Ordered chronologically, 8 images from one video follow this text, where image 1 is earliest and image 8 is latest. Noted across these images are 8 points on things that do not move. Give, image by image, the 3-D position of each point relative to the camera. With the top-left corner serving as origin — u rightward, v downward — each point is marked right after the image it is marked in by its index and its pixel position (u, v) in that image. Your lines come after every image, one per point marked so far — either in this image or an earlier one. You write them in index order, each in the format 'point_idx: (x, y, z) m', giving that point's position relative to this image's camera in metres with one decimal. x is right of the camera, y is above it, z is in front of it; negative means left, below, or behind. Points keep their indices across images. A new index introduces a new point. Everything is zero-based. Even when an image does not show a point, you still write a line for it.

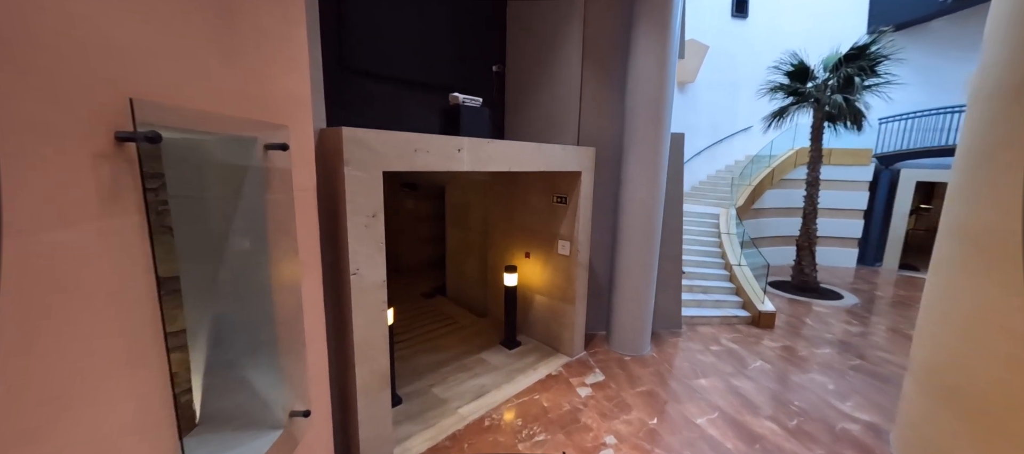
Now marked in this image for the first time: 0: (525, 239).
0: (+0.1, -0.2, +4.3) m
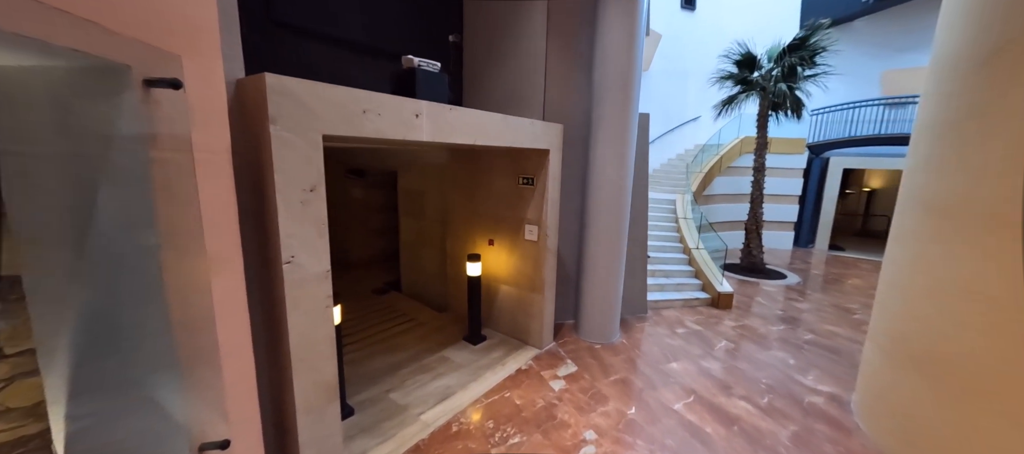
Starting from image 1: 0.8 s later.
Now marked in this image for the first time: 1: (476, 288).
0: (-0.3, 0.0, +4.0) m
1: (-0.4, -0.7, +3.8) m
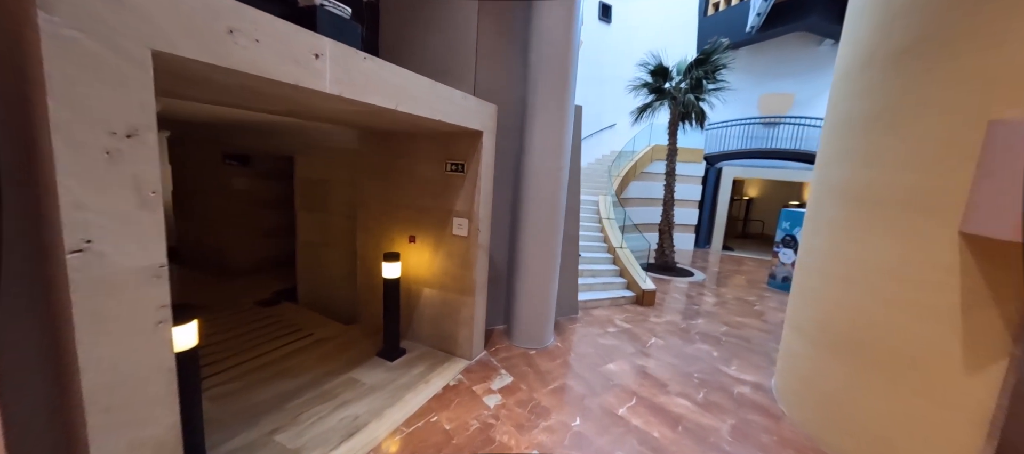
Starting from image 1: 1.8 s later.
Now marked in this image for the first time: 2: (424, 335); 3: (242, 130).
0: (-1.1, +0.1, +3.4) m
1: (-1.1, -0.6, +3.2) m
2: (-0.9, -1.1, +3.5) m
3: (-3.4, +1.2, +4.2) m
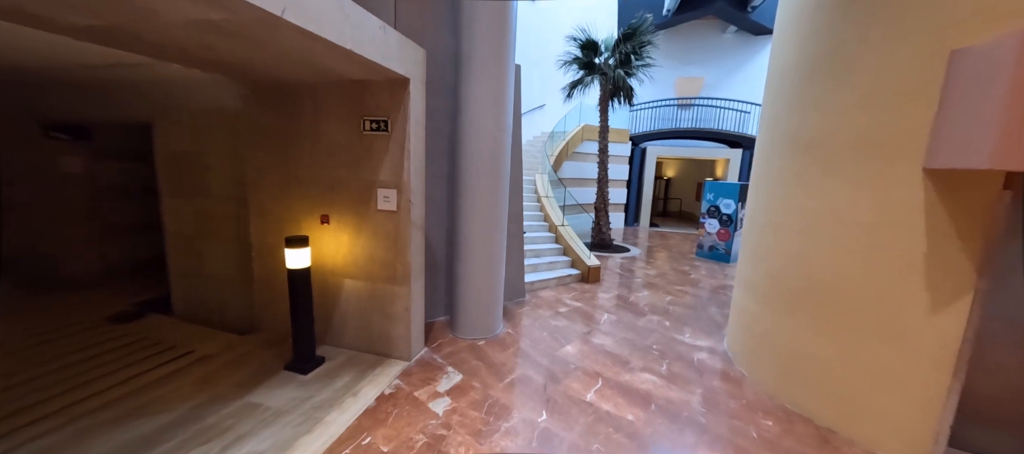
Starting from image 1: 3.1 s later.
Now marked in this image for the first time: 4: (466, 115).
0: (-1.6, +0.3, +2.7) m
1: (-1.6, -0.5, +2.5) m
2: (-1.4, -0.9, +2.8) m
3: (-4.0, +1.3, +2.9) m
4: (-0.4, +1.0, +2.9) m
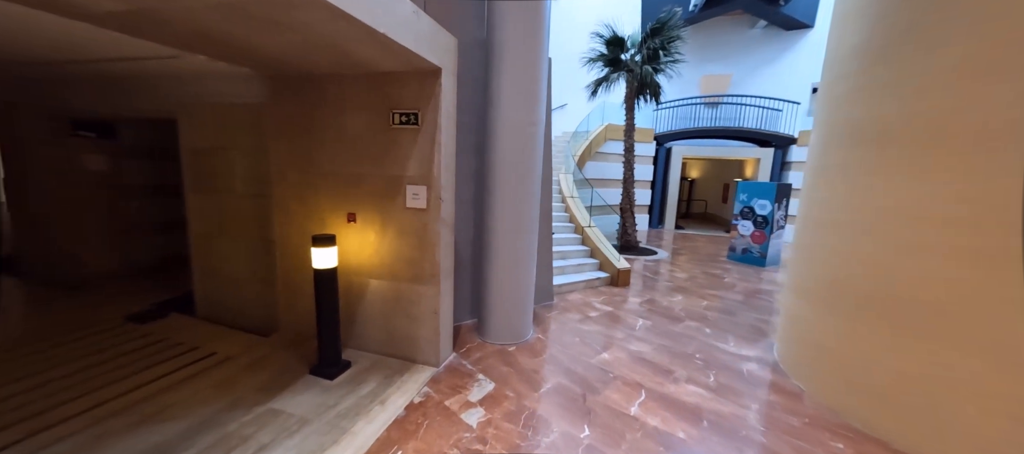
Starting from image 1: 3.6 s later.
0: (-1.3, +0.3, +2.6) m
1: (-1.3, -0.4, +2.4) m
2: (-1.1, -0.9, +2.7) m
3: (-3.7, +1.3, +2.9) m
4: (-0.1, +1.0, +2.8) m
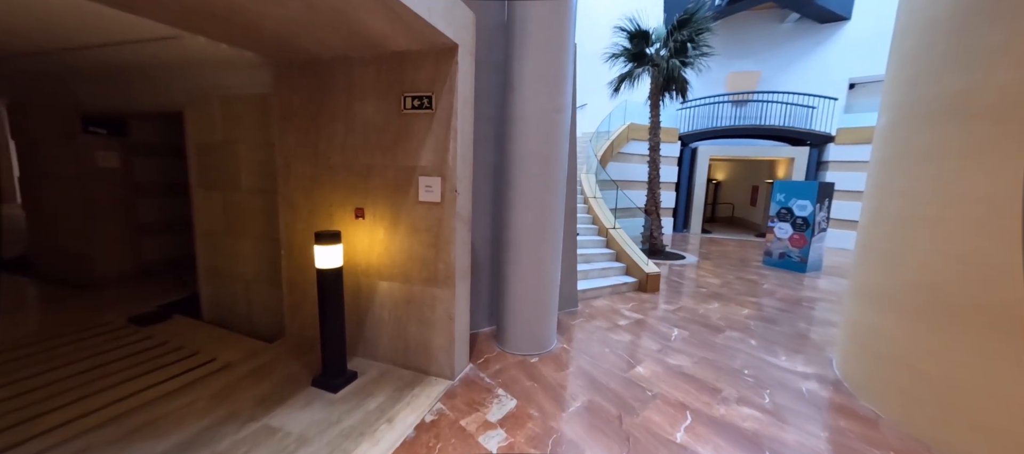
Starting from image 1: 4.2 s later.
0: (-1.1, +0.3, +2.4) m
1: (-1.2, -0.4, +2.2) m
2: (-1.0, -0.9, +2.5) m
3: (-3.6, +1.3, +2.9) m
4: (0.0, +1.0, +2.5) m
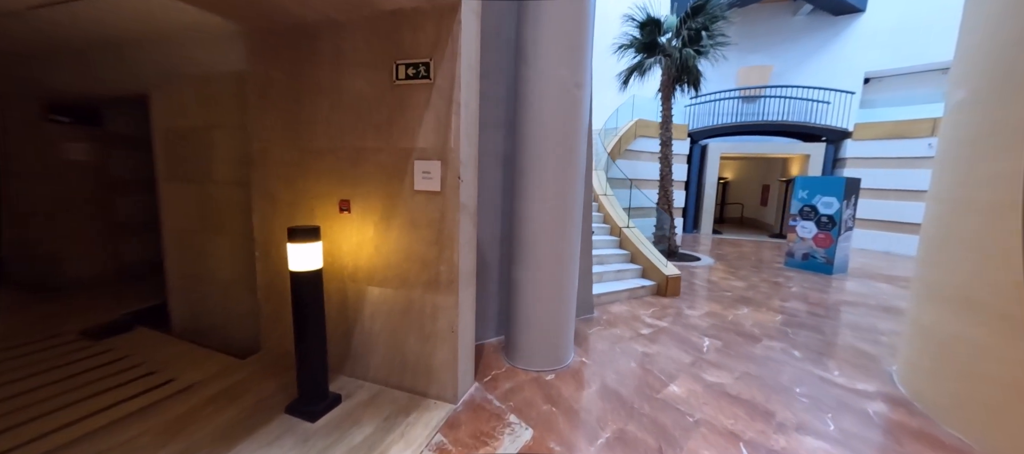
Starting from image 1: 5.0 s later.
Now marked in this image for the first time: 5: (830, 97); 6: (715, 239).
0: (-1.1, +0.3, +2.1) m
1: (-1.1, -0.4, +1.8) m
2: (-0.9, -0.9, +2.1) m
3: (-3.5, +1.4, +2.5) m
4: (+0.1, +1.0, +2.2) m
5: (+7.1, +2.9, +7.6) m
6: (+4.4, -0.3, +7.3) m
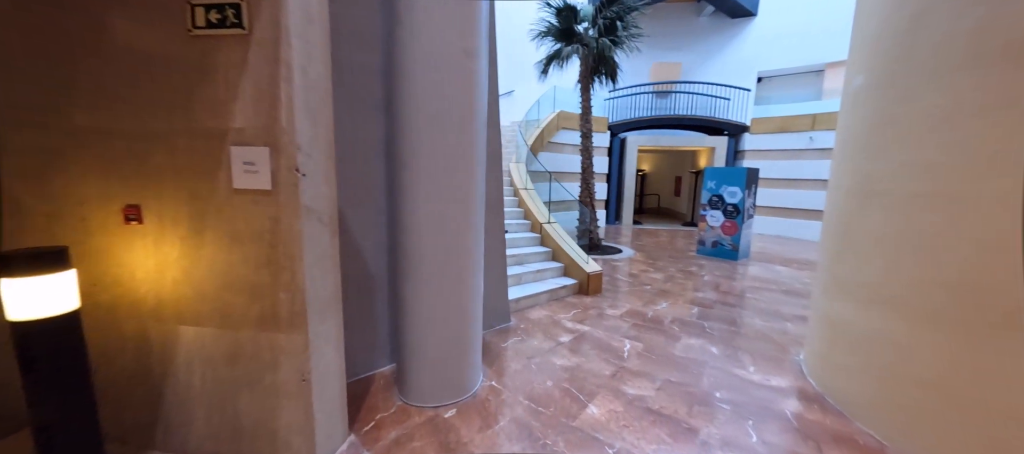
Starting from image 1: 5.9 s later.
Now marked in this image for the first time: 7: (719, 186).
0: (-1.6, +0.3, +1.4) m
1: (-1.6, -0.5, +1.2) m
2: (-1.4, -1.0, +1.5) m
3: (-4.2, +1.2, +1.4) m
4: (-0.6, +1.0, +1.7) m
5: (+5.3, +3.2, +8.2) m
6: (+2.8, -0.1, +7.6) m
7: (+3.1, +0.6, +5.0) m
